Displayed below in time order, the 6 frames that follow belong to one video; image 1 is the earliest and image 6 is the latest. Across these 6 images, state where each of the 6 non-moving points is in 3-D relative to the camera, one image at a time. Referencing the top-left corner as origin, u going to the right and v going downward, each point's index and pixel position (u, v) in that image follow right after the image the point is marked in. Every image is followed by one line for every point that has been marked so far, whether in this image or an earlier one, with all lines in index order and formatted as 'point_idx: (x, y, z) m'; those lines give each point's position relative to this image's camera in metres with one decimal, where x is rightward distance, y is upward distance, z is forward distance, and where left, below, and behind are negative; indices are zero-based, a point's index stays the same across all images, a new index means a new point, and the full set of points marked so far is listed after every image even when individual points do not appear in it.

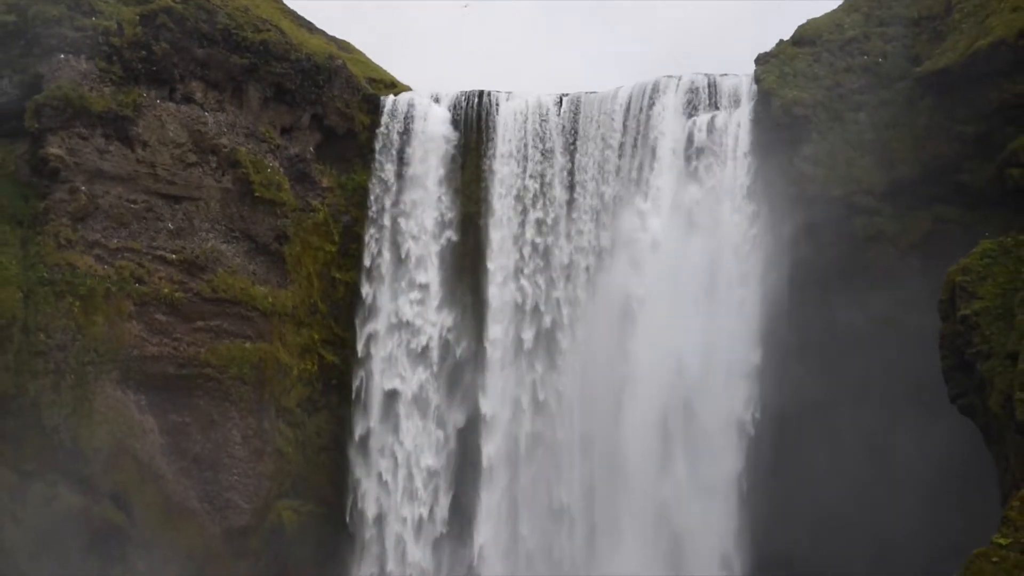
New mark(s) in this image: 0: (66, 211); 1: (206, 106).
0: (-7.7, +1.4, +16.1) m
1: (-5.7, +3.5, +17.8) m
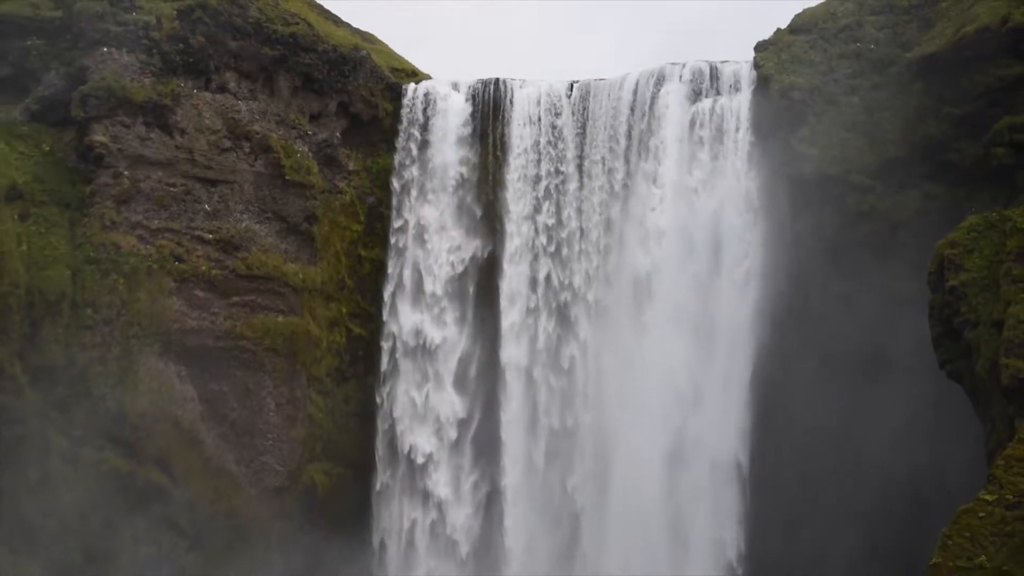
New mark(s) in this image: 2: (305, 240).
0: (-7.4, +1.8, +17.1) m
1: (-5.5, +3.9, +18.9) m
2: (-4.2, +1.1, +19.2) m
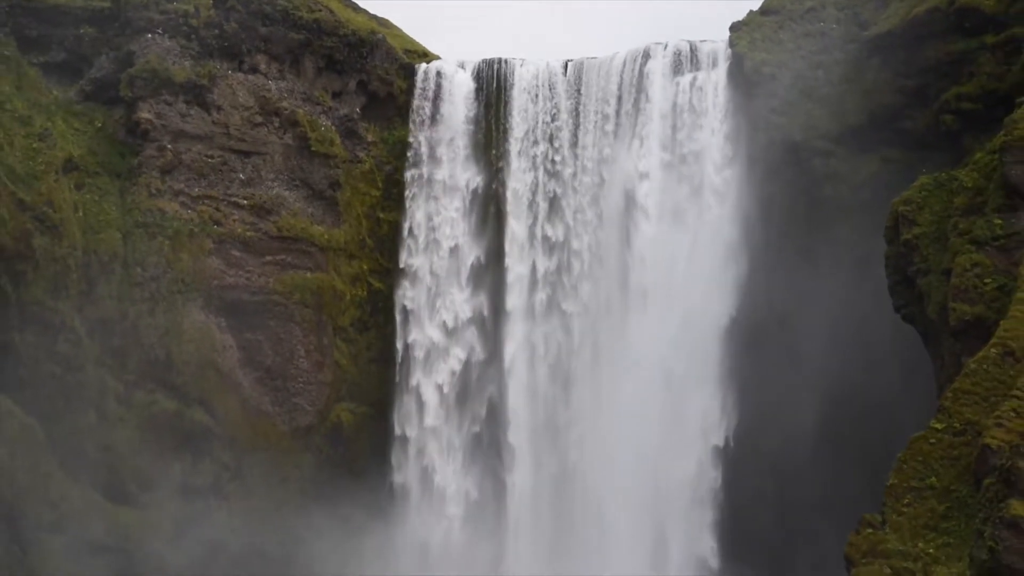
0: (-7.4, +2.6, +19.1) m
1: (-5.5, +4.8, +20.8) m
2: (-4.2, +1.9, +21.2) m
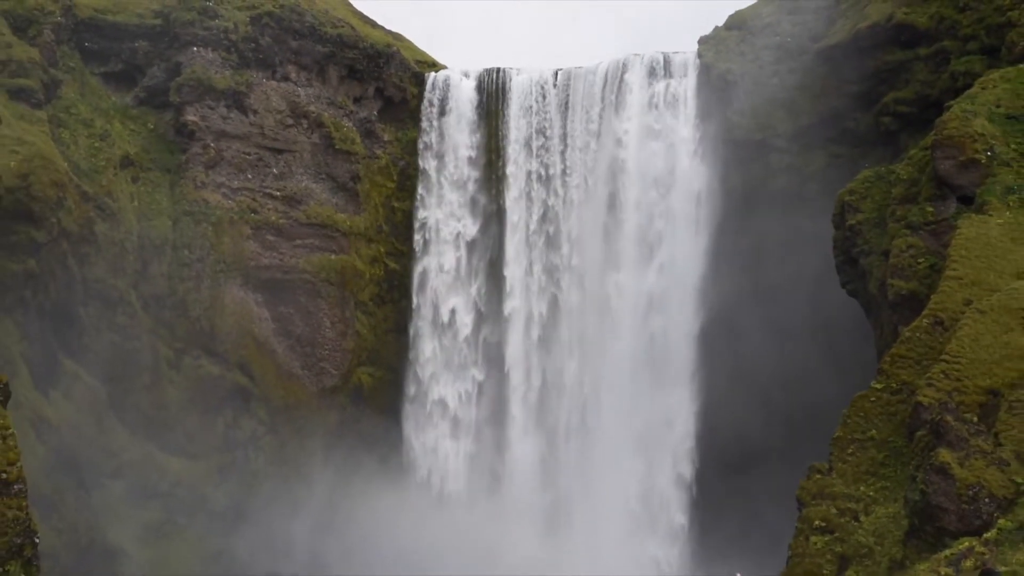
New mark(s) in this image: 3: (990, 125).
0: (-7.5, +3.1, +21.9) m
1: (-5.5, +5.3, +23.6) m
2: (-4.3, +2.4, +24.0) m
3: (+9.2, +3.1, +17.4) m
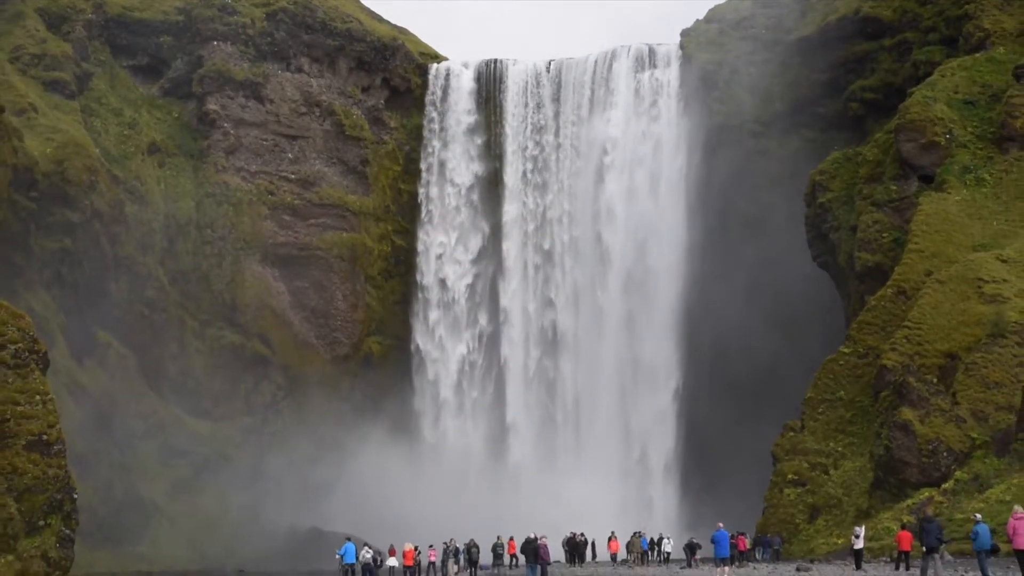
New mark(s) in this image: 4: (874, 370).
0: (-7.5, +3.7, +23.7) m
1: (-5.6, +5.9, +25.3) m
2: (-4.3, +3.1, +25.8) m
3: (+9.1, +3.7, +19.2) m
4: (+7.0, -1.6, +18.0) m
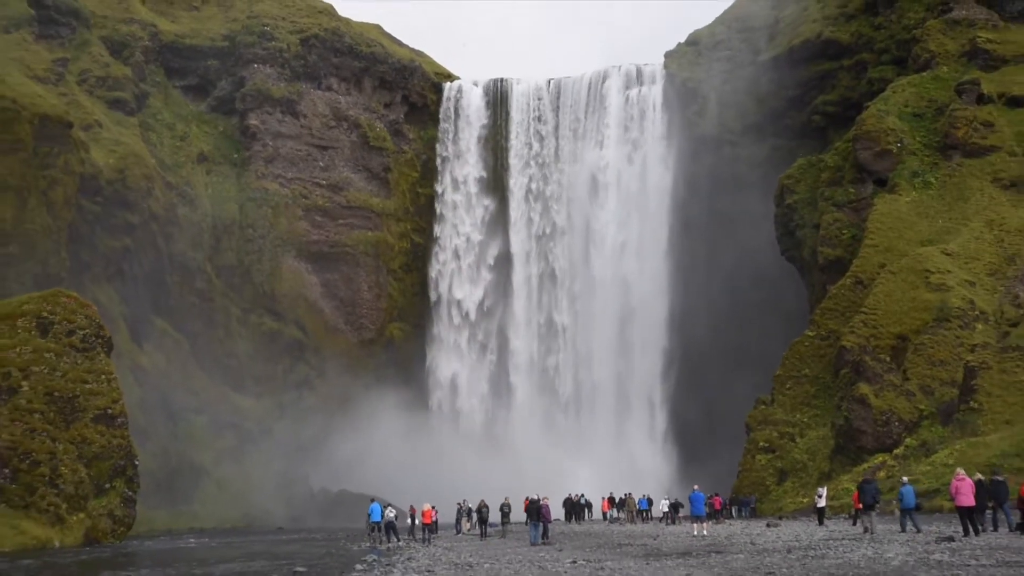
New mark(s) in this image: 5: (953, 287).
0: (-7.4, +3.9, +26.9) m
1: (-5.5, +6.2, +28.5) m
2: (-4.2, +3.3, +28.9) m
3: (+9.2, +4.0, +22.3) m
4: (+7.1, -1.3, +21.1) m
5: (+9.2, 0.0, +19.5) m
